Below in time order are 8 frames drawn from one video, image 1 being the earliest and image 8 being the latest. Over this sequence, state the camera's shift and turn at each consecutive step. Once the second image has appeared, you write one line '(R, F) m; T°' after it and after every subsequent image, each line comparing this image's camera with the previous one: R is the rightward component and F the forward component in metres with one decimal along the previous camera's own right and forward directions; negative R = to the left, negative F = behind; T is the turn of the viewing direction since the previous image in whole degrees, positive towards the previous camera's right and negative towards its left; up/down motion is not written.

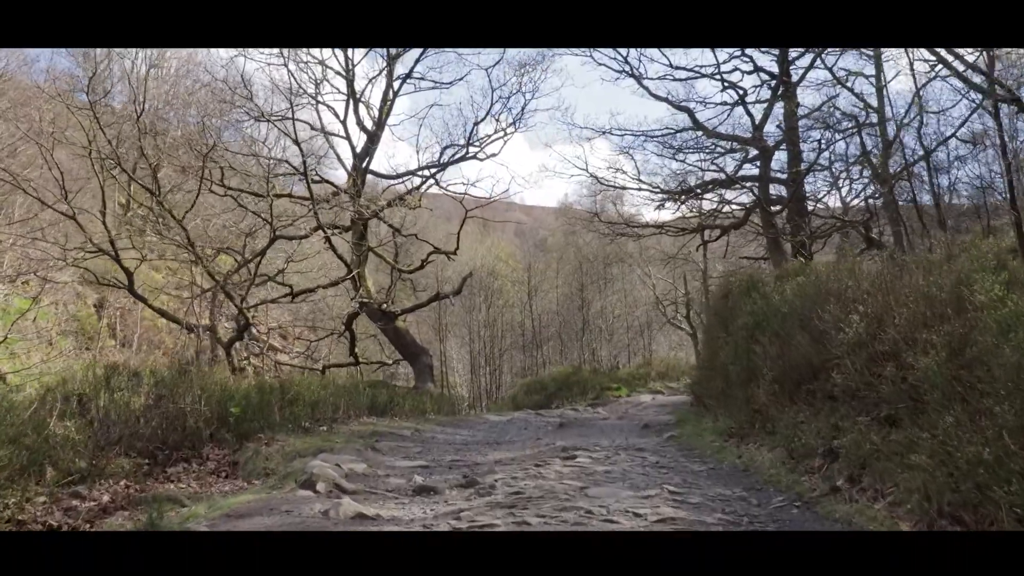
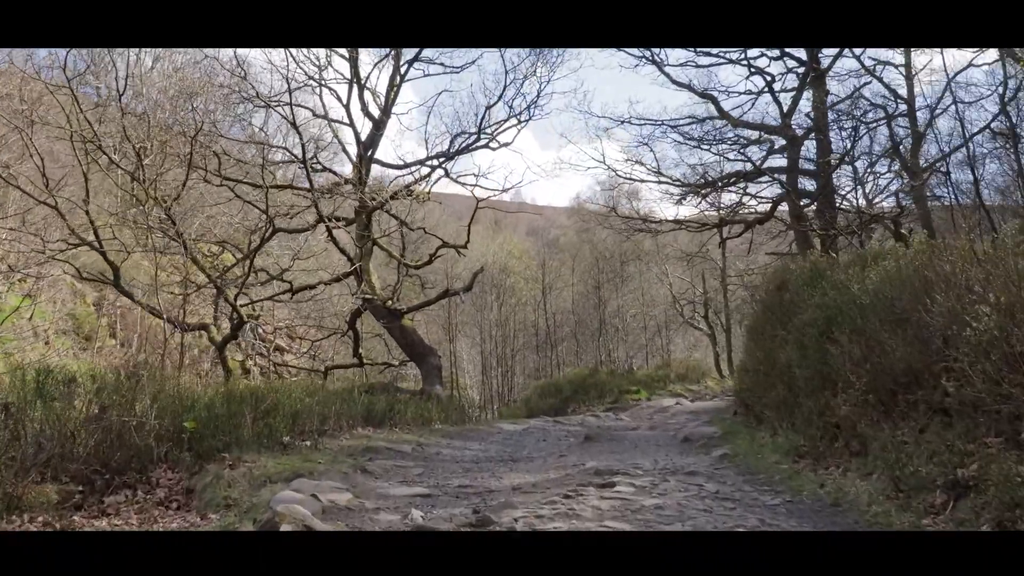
(0.0, +0.5) m; -1°
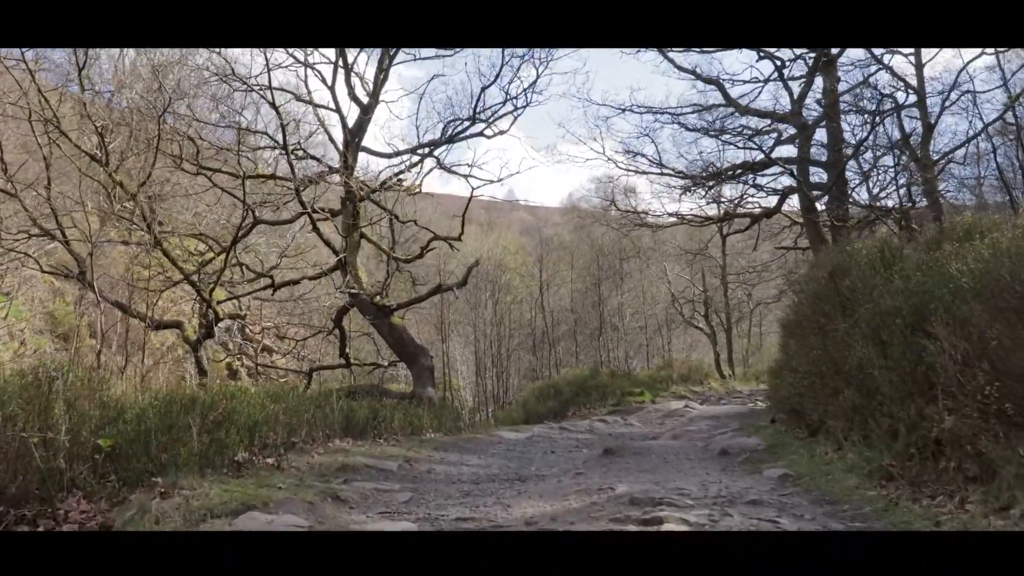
(-0.1, +0.4) m; +1°
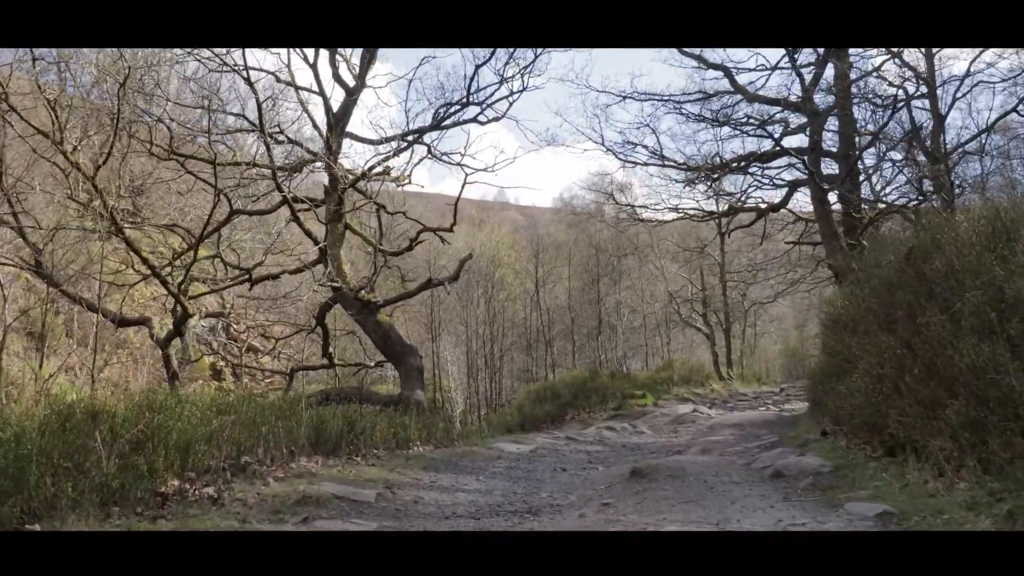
(-0.1, +0.5) m; +1°
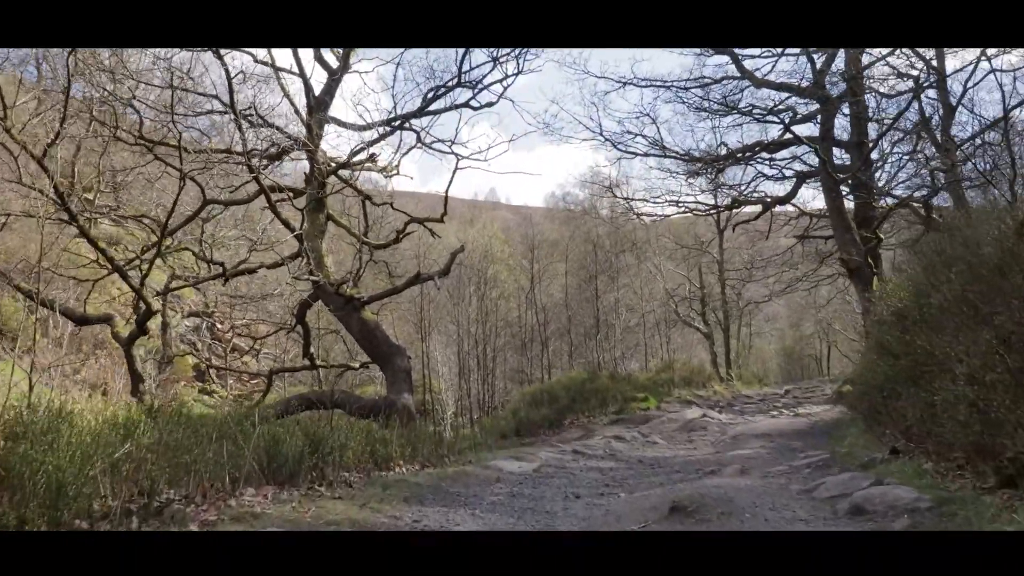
(0.0, +0.4) m; +1°
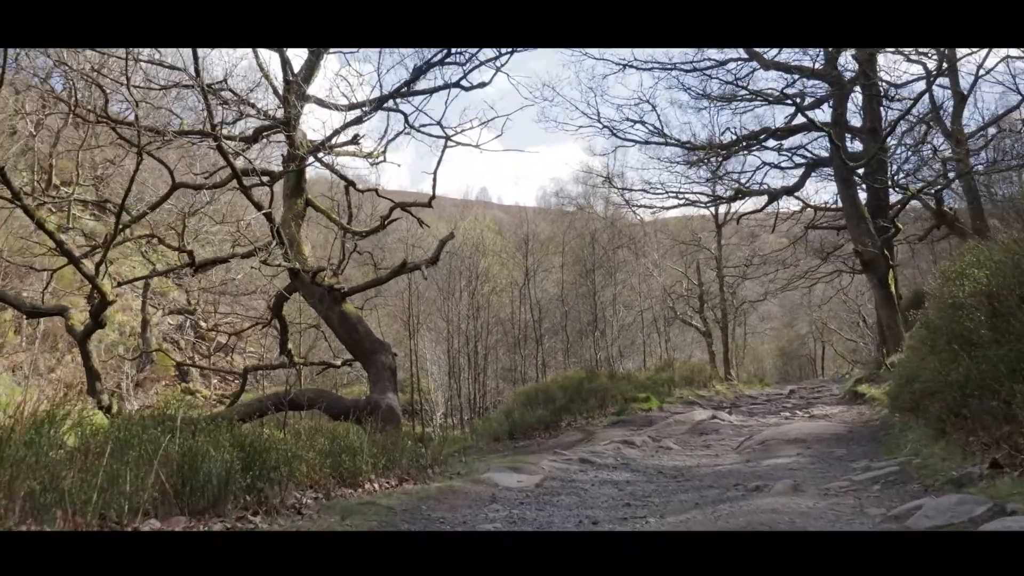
(0.0, +0.4) m; +1°
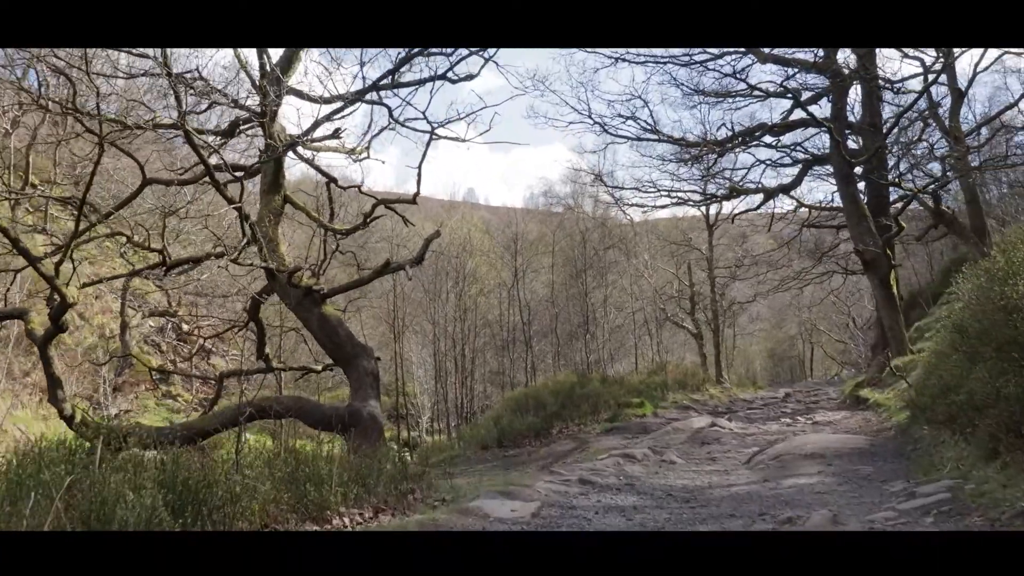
(0.0, +0.3) m; +1°
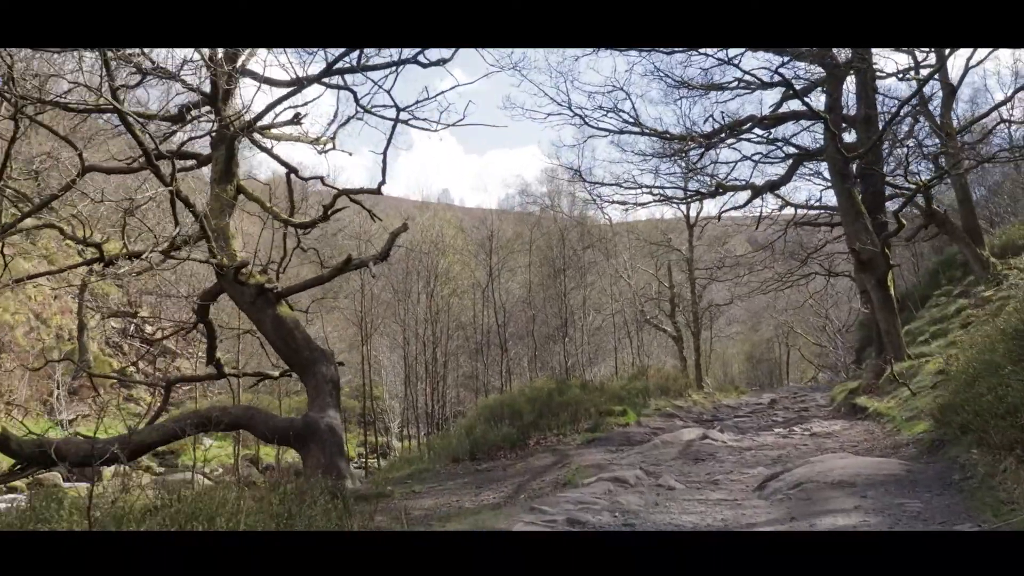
(0.0, +0.4) m; +2°
